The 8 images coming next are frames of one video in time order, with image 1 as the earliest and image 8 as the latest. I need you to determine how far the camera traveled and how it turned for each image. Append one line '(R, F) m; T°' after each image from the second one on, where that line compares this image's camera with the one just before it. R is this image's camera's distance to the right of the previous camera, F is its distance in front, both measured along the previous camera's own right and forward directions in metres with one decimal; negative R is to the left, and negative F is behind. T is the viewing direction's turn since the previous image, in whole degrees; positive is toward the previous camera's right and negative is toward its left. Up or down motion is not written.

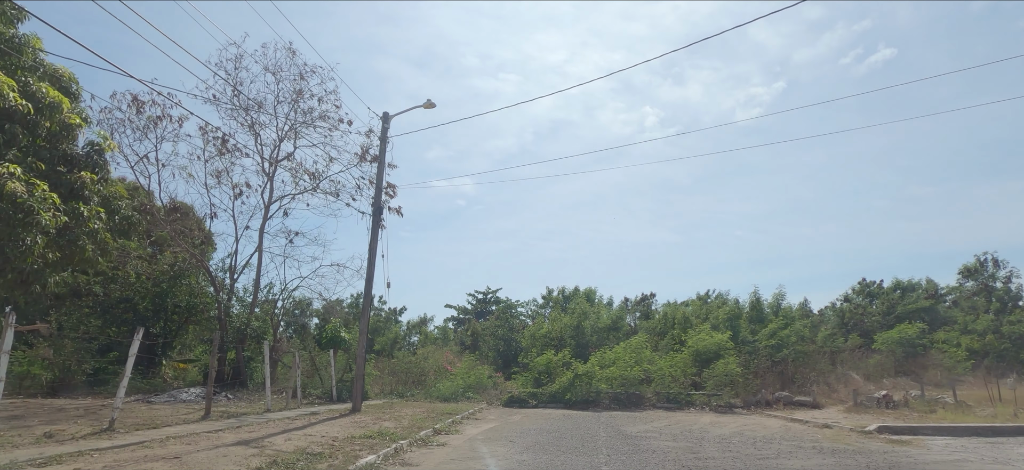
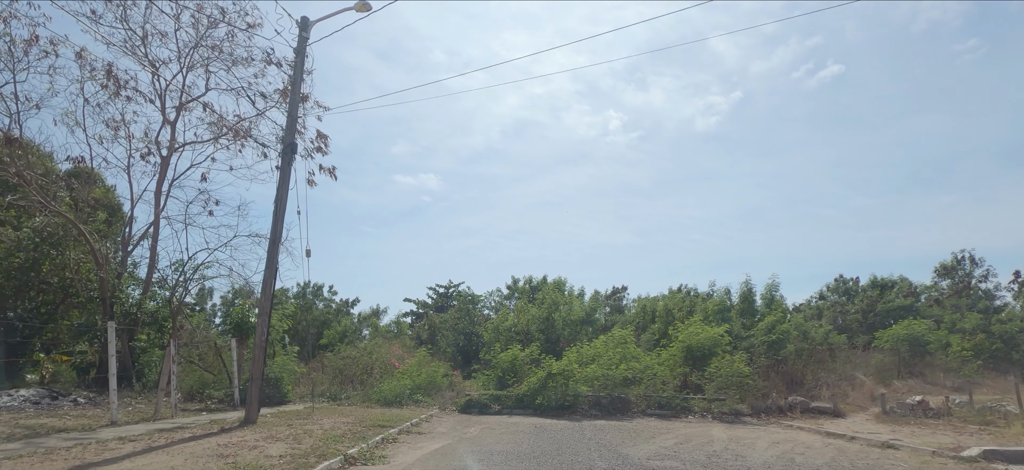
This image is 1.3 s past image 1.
(+0.1, +4.2) m; +4°
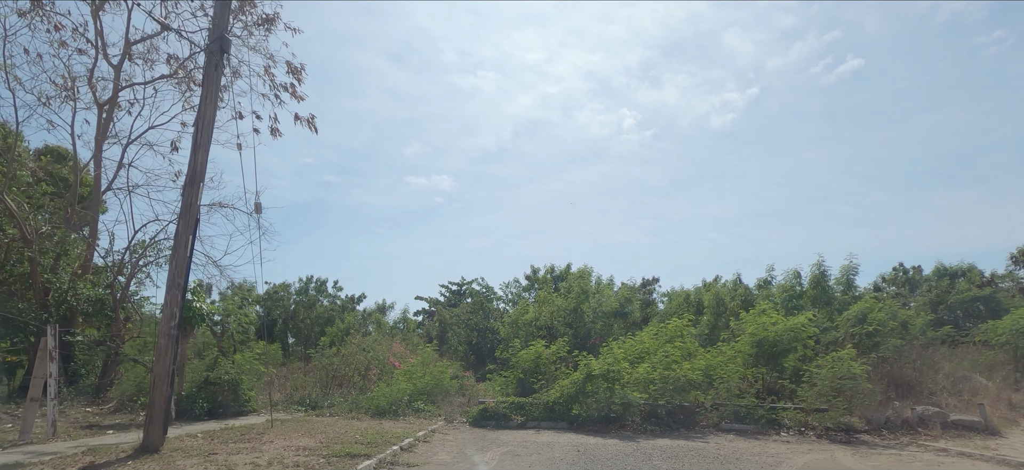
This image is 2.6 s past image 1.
(-0.3, +4.2) m; -2°
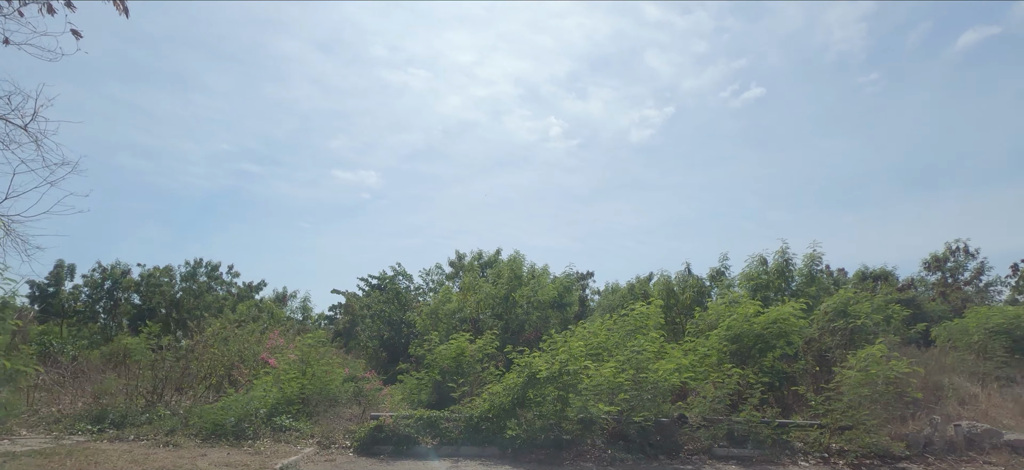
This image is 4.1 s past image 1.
(+0.2, +4.3) m; +8°
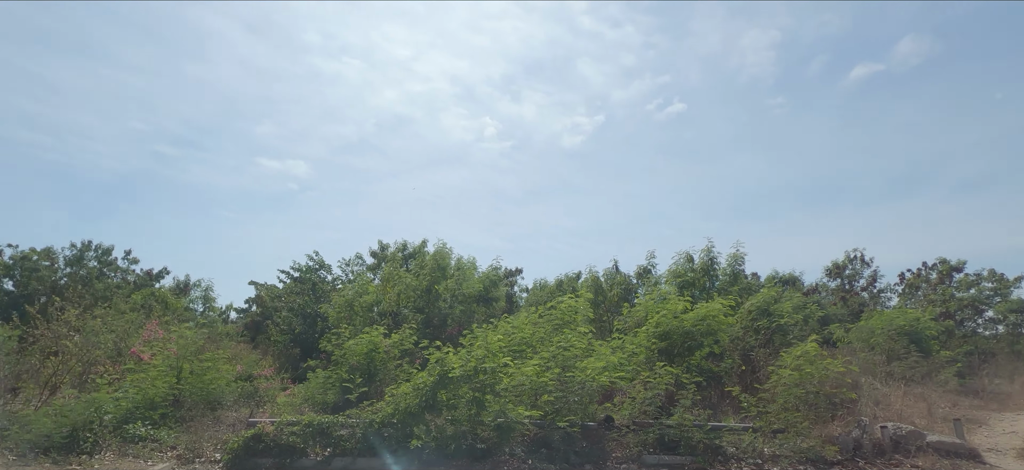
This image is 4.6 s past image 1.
(+0.2, +1.2) m; +8°
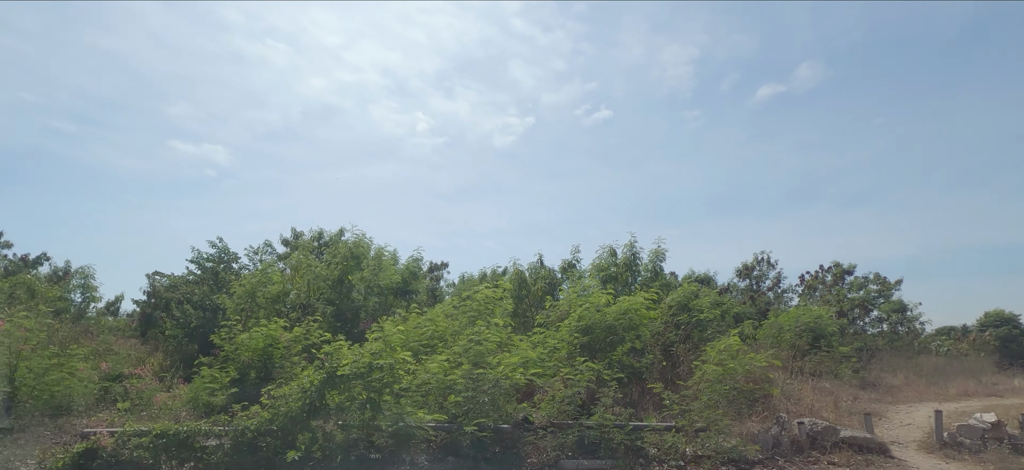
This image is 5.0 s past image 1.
(+0.3, +0.9) m; +8°
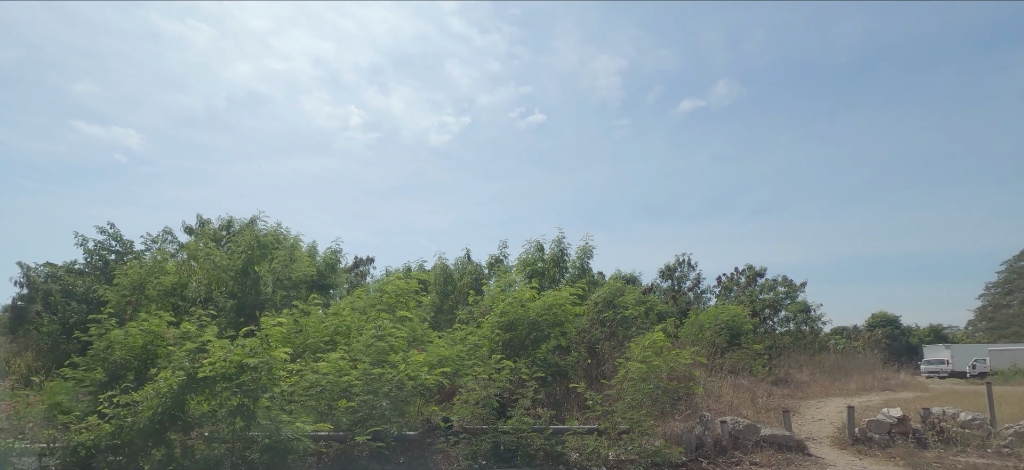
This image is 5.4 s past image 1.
(+0.3, +0.8) m; +7°
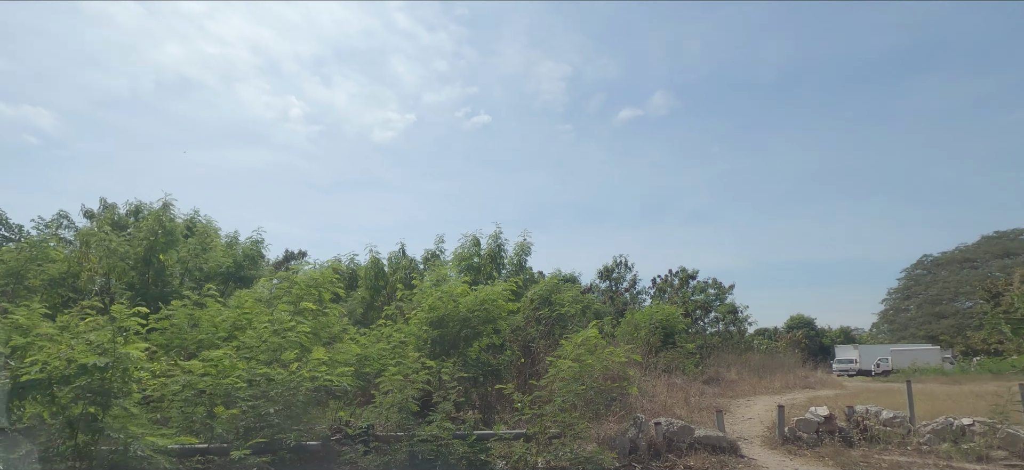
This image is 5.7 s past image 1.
(+0.2, +0.7) m; +6°
